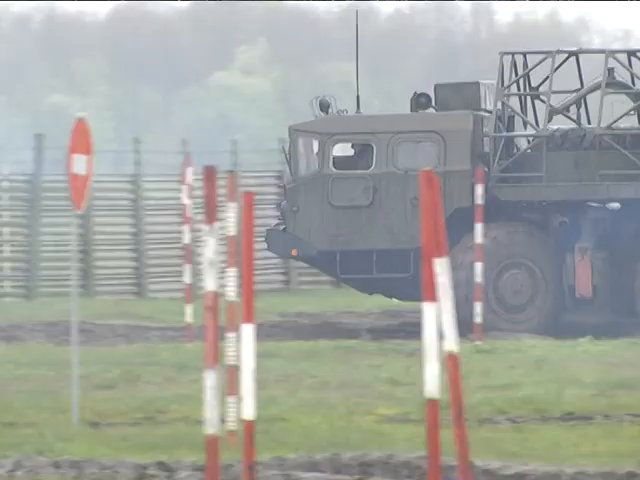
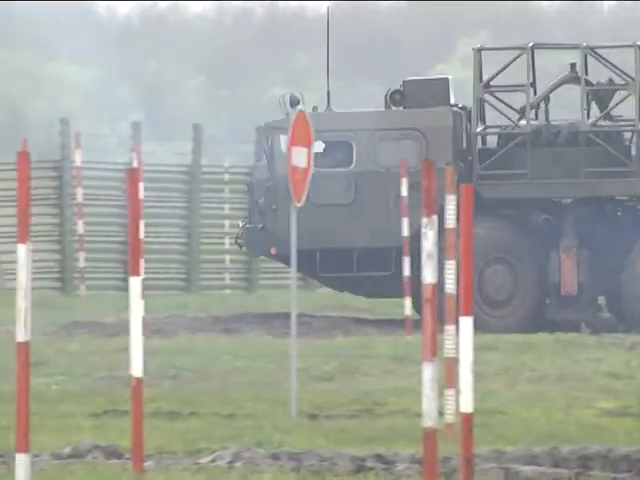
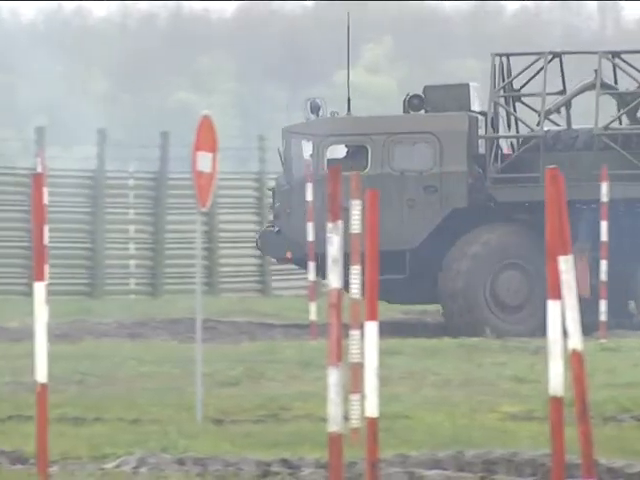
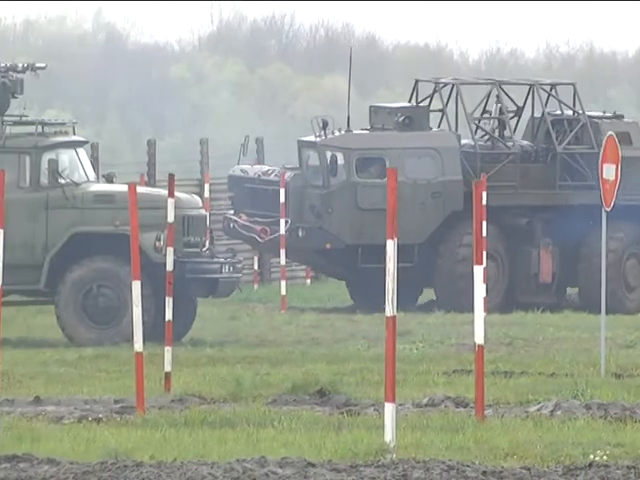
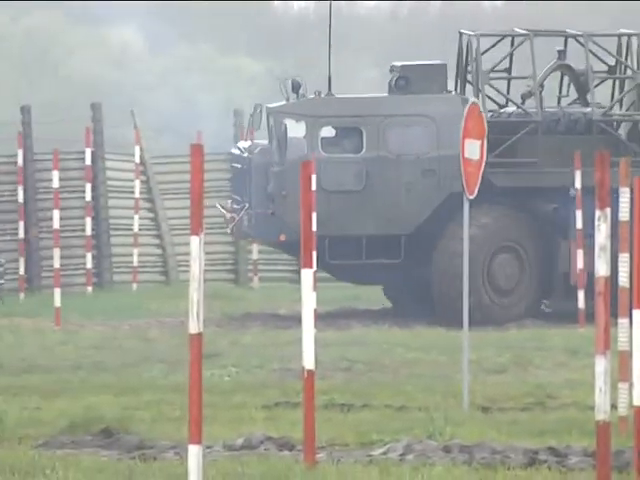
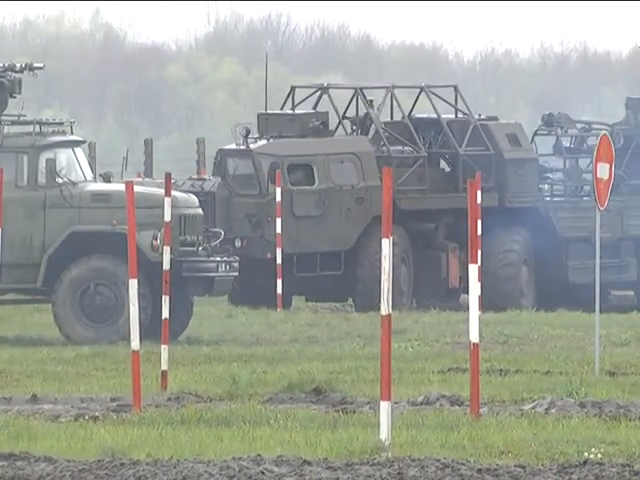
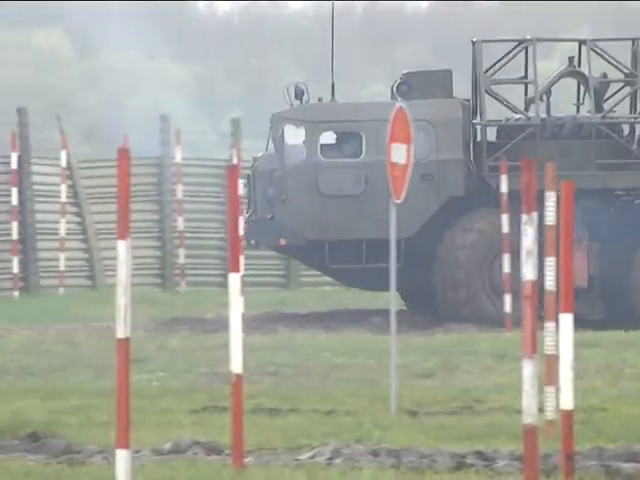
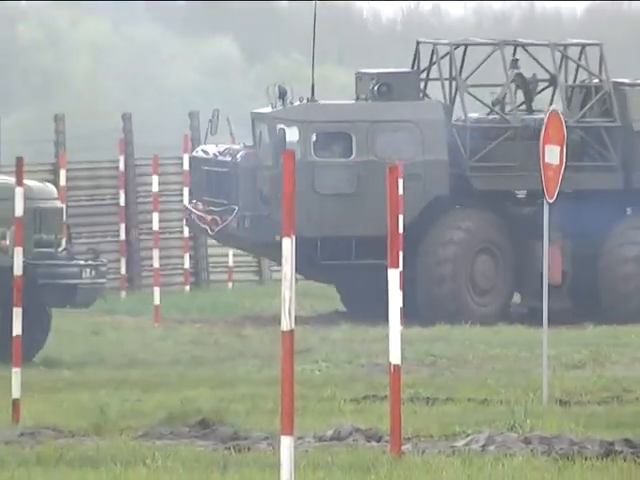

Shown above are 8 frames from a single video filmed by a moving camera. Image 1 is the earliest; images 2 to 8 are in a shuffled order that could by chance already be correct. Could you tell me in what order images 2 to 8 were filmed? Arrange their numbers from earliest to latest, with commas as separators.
3, 2, 7, 5, 8, 4, 6
